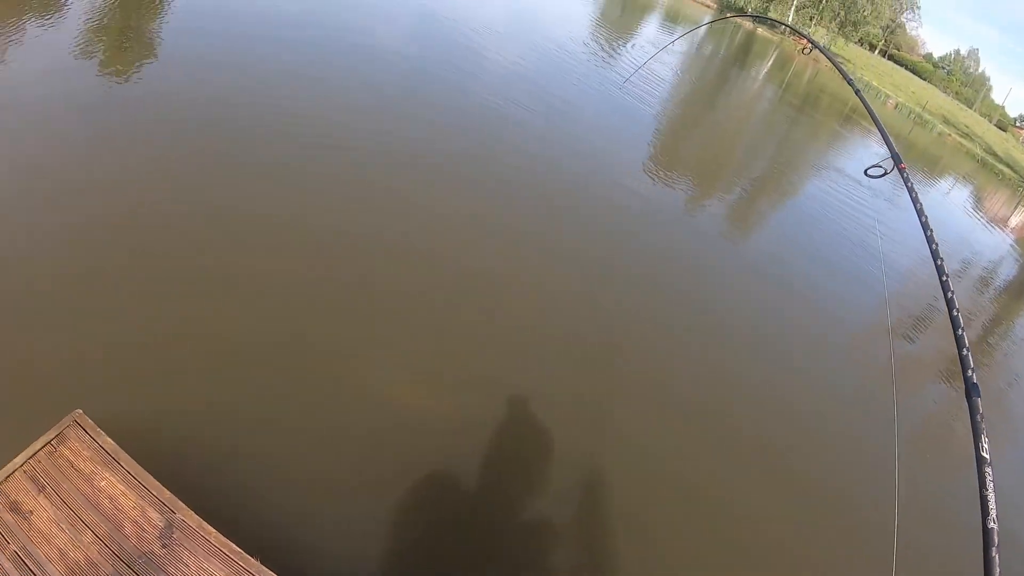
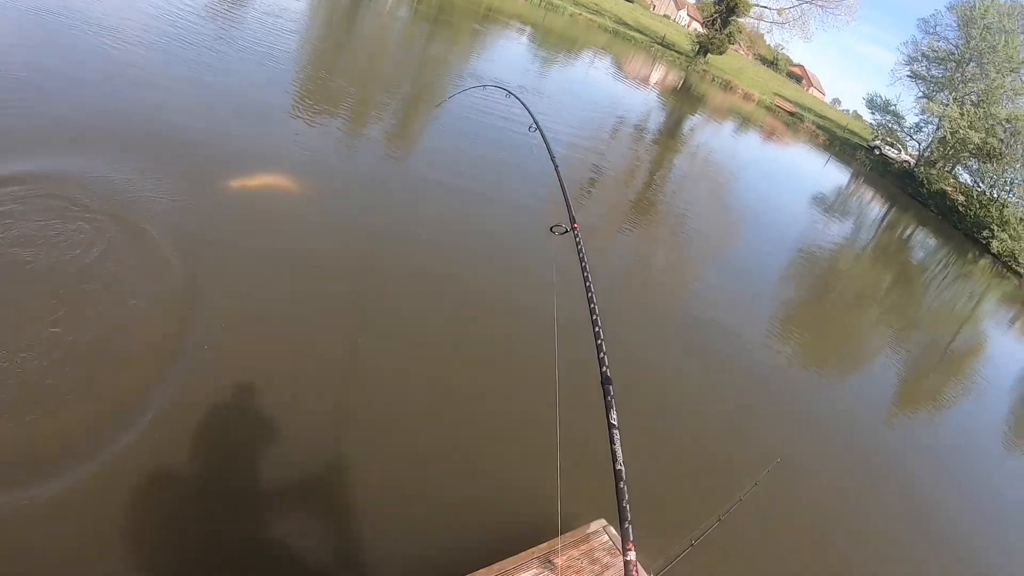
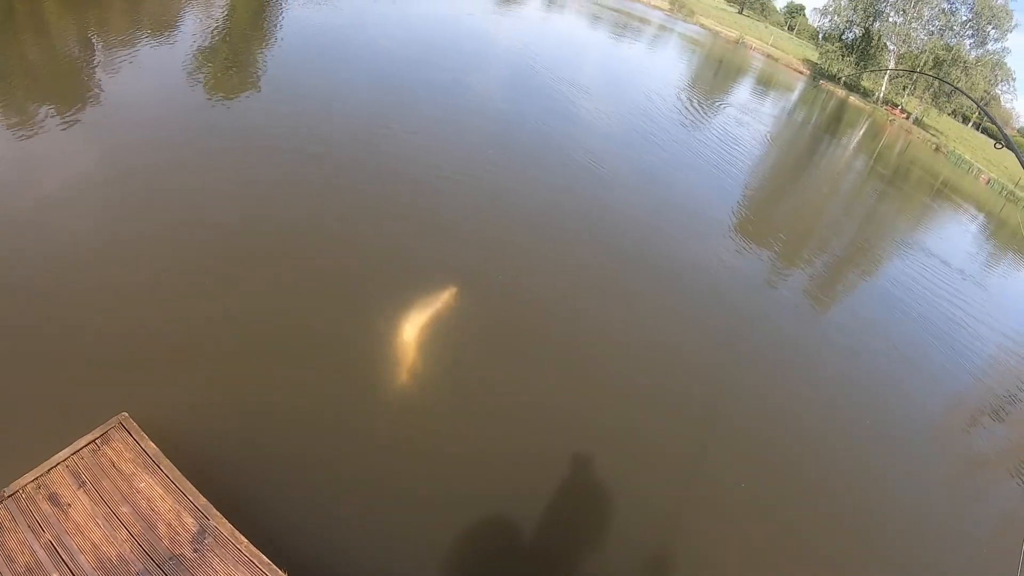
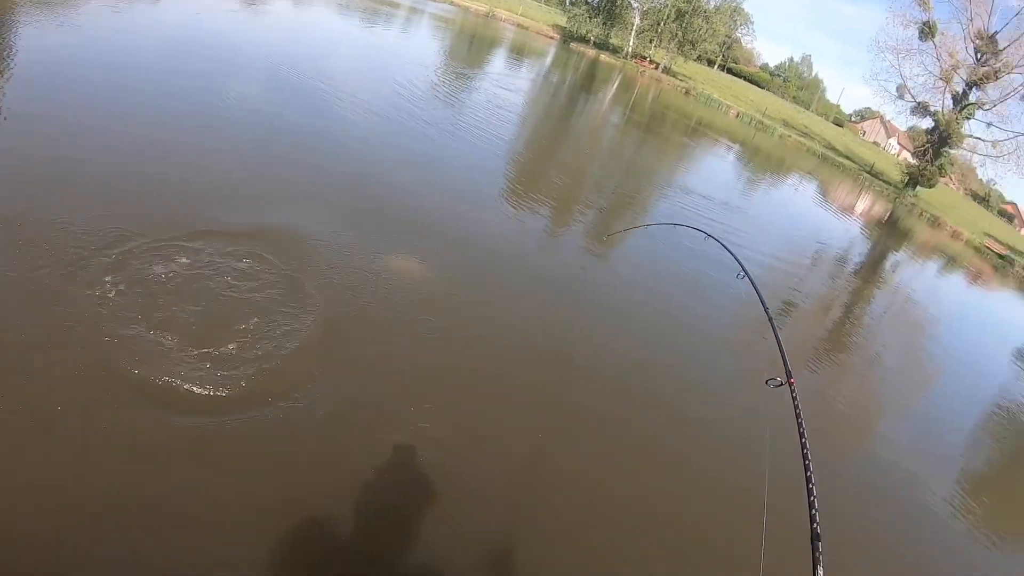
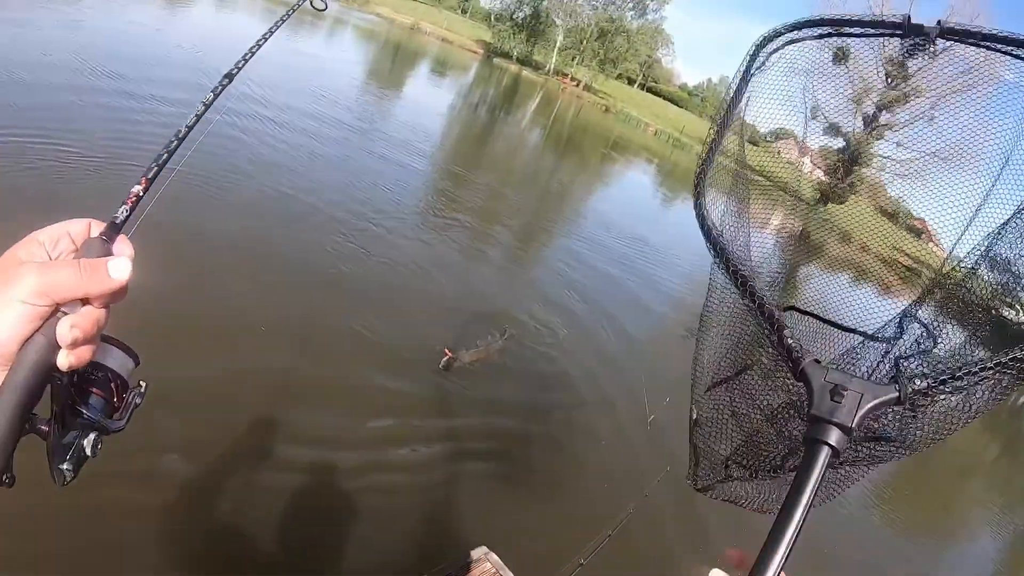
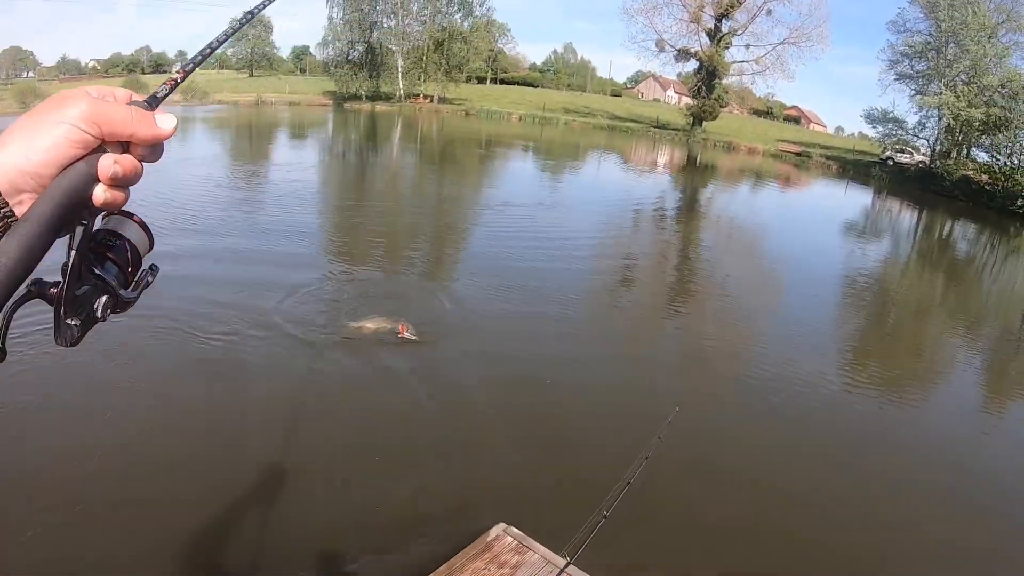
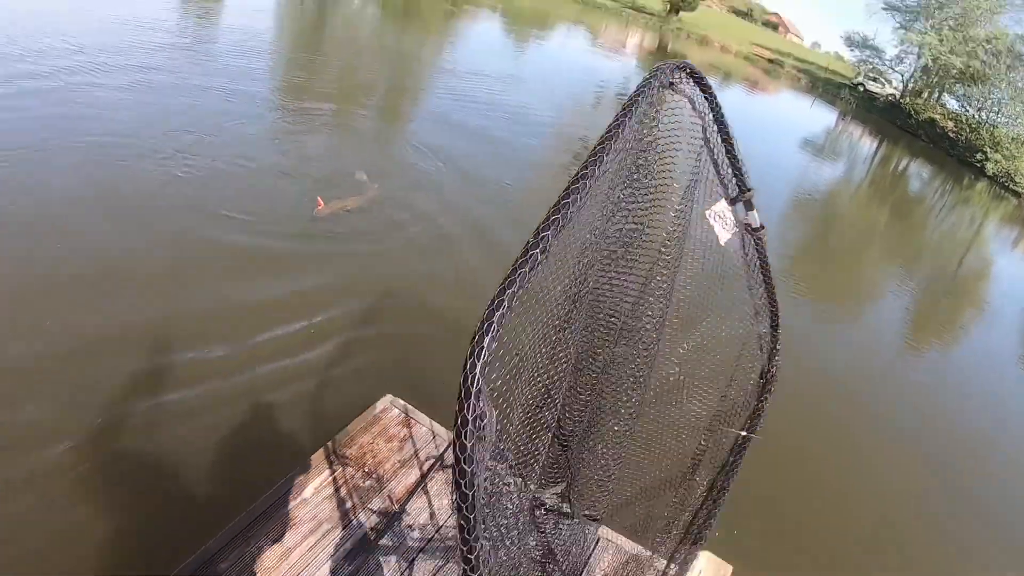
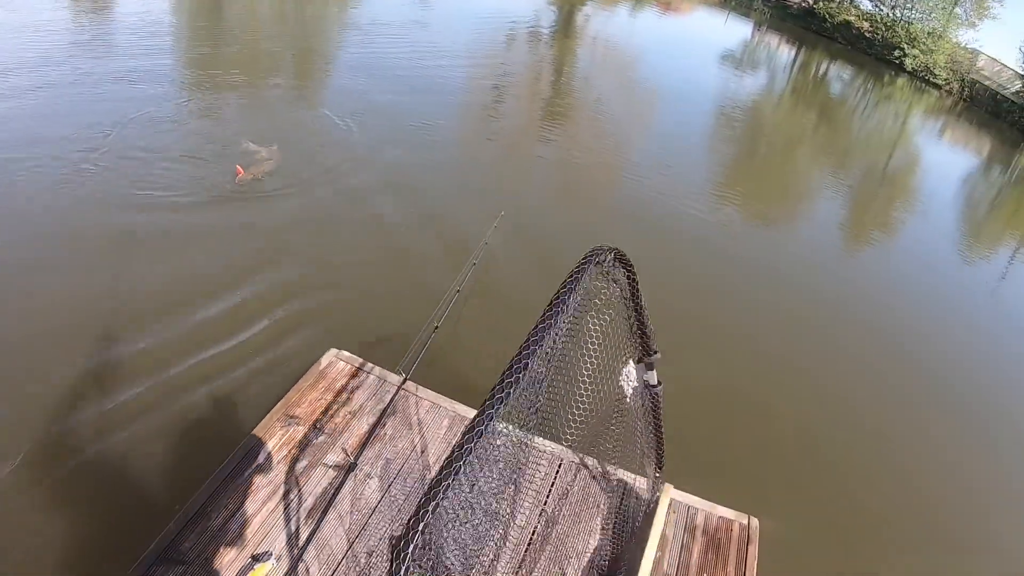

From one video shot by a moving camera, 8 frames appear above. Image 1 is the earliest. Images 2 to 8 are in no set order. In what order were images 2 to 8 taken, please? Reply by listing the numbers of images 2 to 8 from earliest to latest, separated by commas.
3, 4, 2, 6, 8, 7, 5
